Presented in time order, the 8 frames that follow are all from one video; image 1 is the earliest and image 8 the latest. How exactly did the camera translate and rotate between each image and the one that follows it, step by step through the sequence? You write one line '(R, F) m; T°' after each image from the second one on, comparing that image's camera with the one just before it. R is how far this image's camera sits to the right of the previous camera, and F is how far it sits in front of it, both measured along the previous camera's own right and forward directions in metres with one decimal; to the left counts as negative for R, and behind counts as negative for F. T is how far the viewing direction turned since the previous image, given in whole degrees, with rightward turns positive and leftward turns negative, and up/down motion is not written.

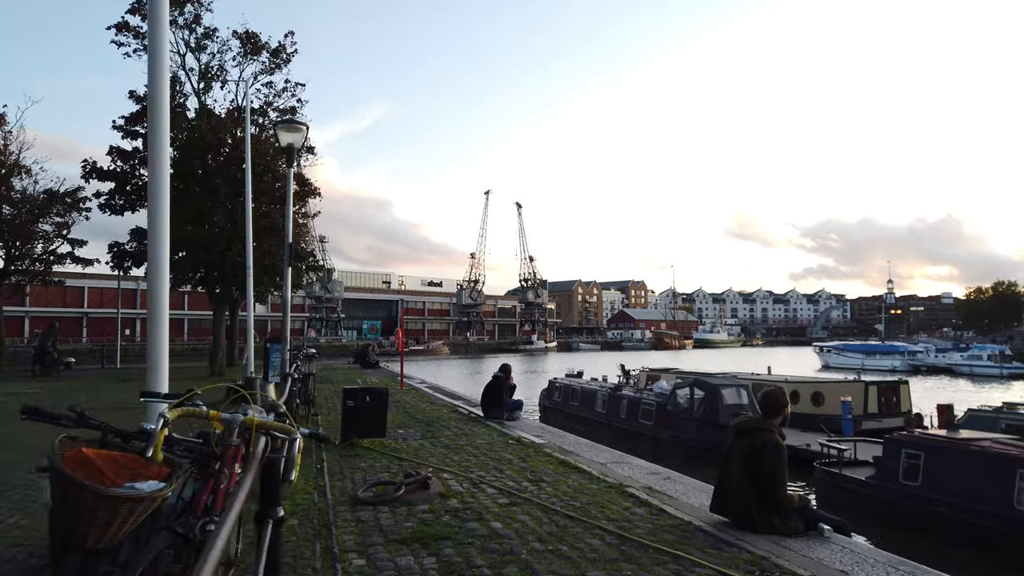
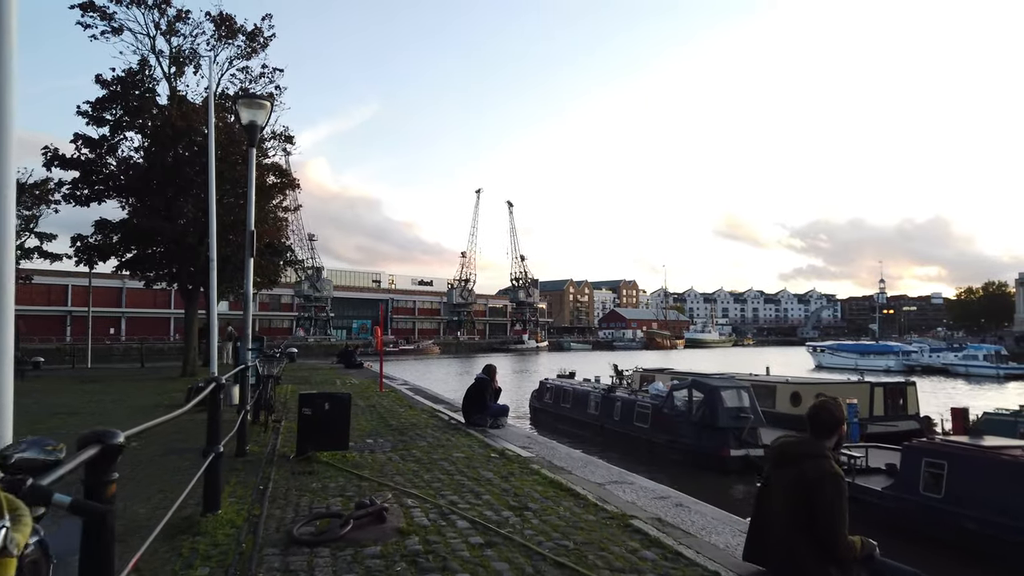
(+0.1, +1.1) m; +1°
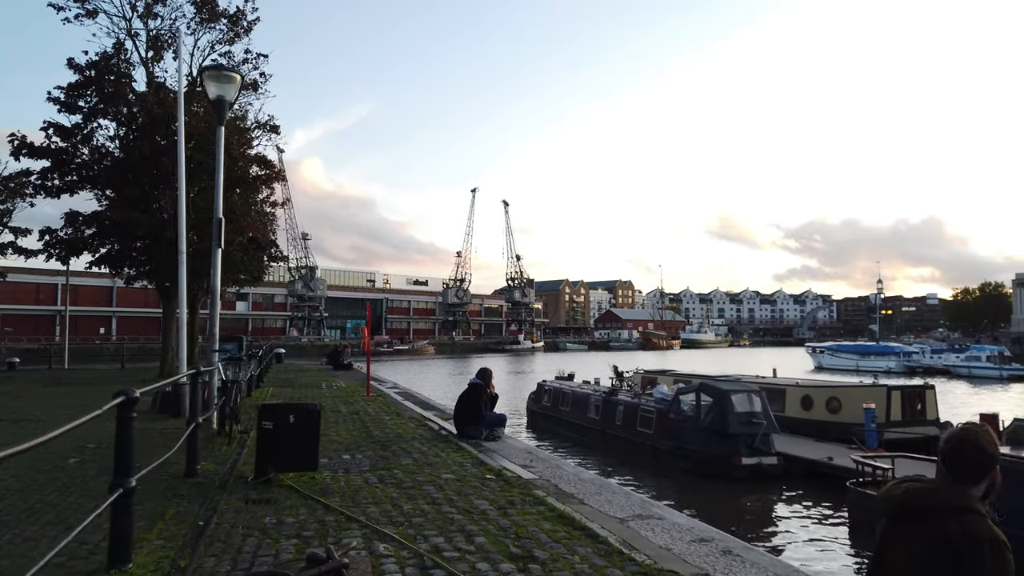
(0.0, +1.1) m; 0°
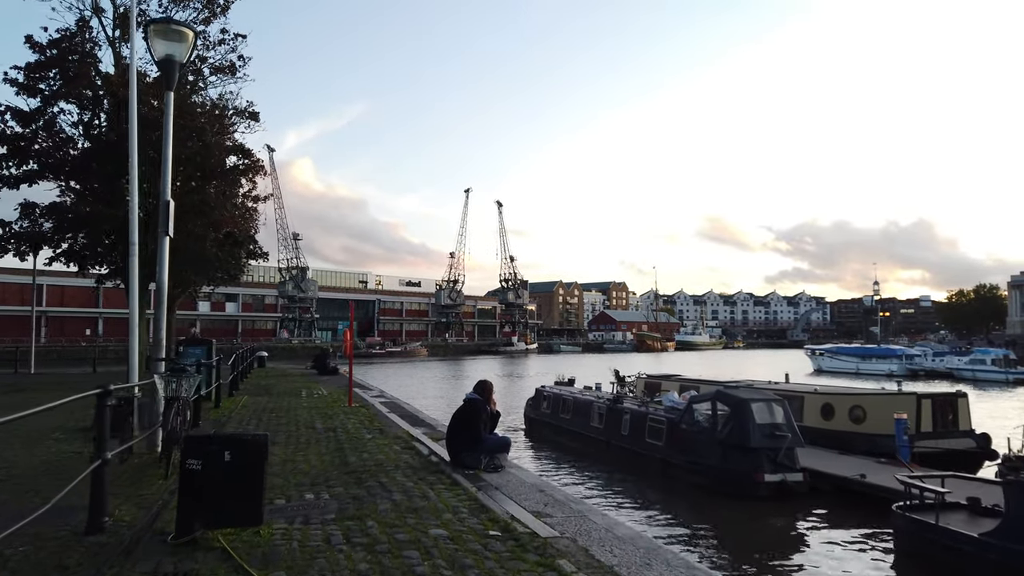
(-0.1, +1.5) m; +1°
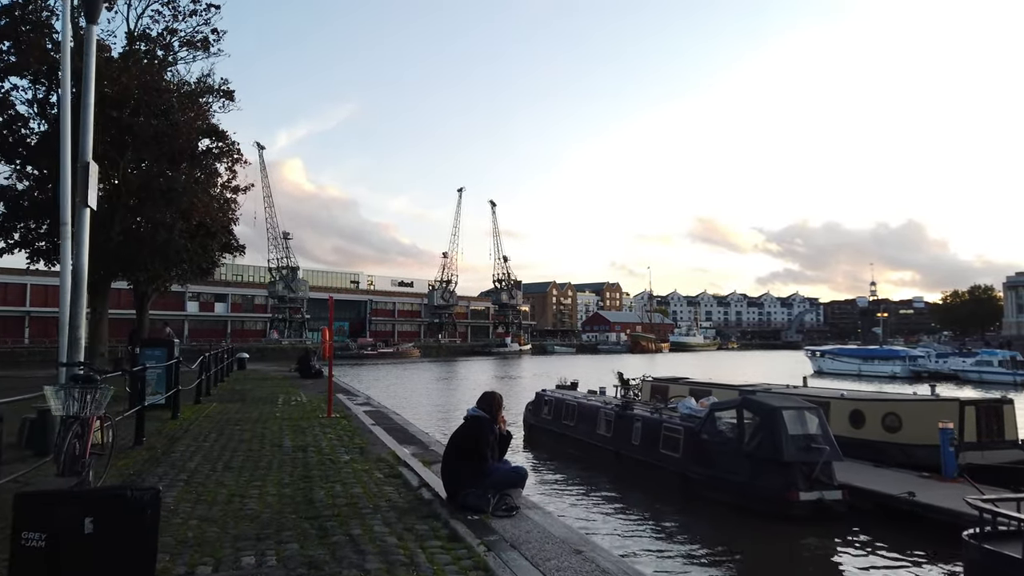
(-0.2, +1.7) m; +1°
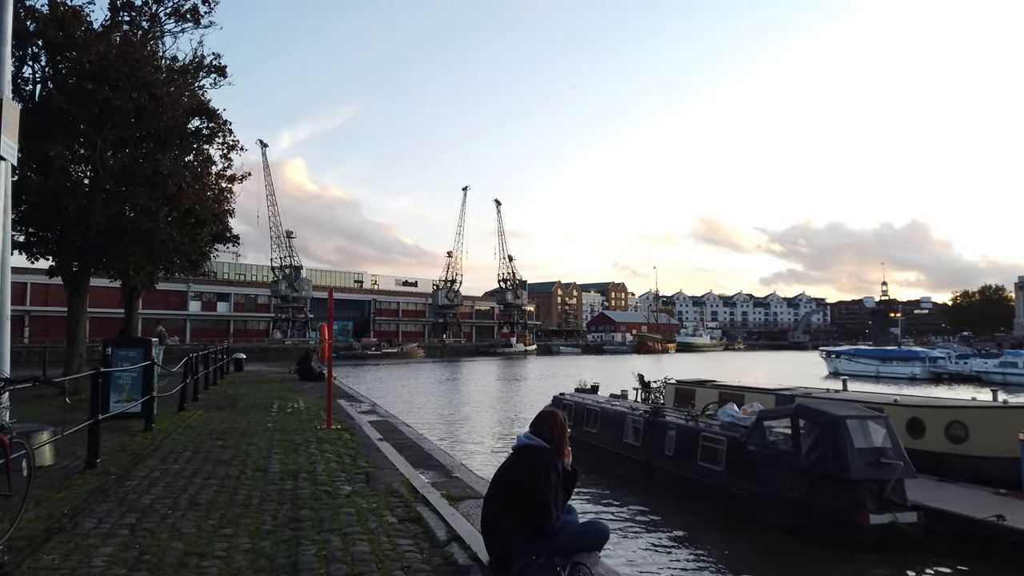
(-0.3, +1.6) m; 0°
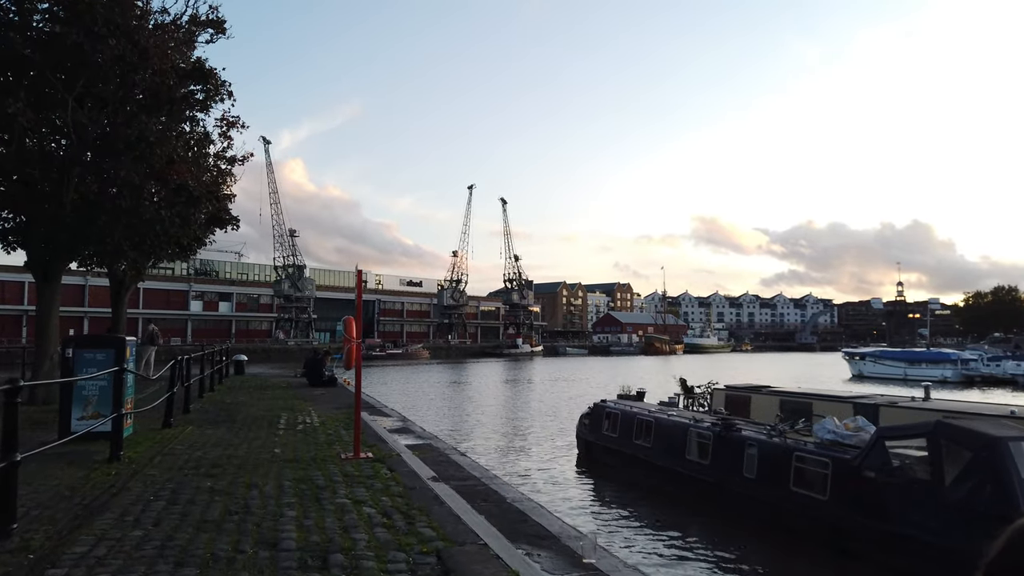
(-0.9, +2.4) m; 0°
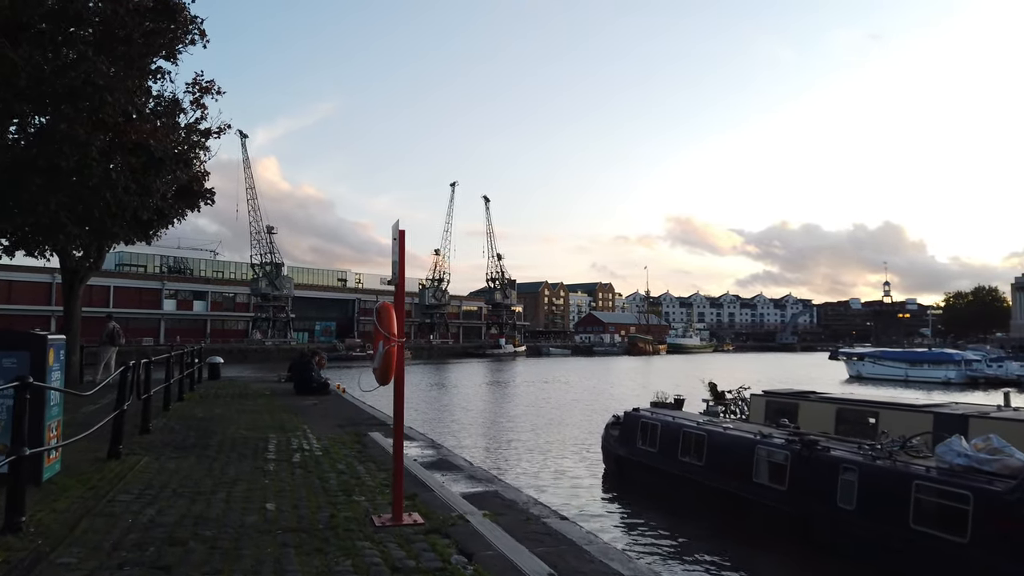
(-0.9, +2.5) m; +2°
